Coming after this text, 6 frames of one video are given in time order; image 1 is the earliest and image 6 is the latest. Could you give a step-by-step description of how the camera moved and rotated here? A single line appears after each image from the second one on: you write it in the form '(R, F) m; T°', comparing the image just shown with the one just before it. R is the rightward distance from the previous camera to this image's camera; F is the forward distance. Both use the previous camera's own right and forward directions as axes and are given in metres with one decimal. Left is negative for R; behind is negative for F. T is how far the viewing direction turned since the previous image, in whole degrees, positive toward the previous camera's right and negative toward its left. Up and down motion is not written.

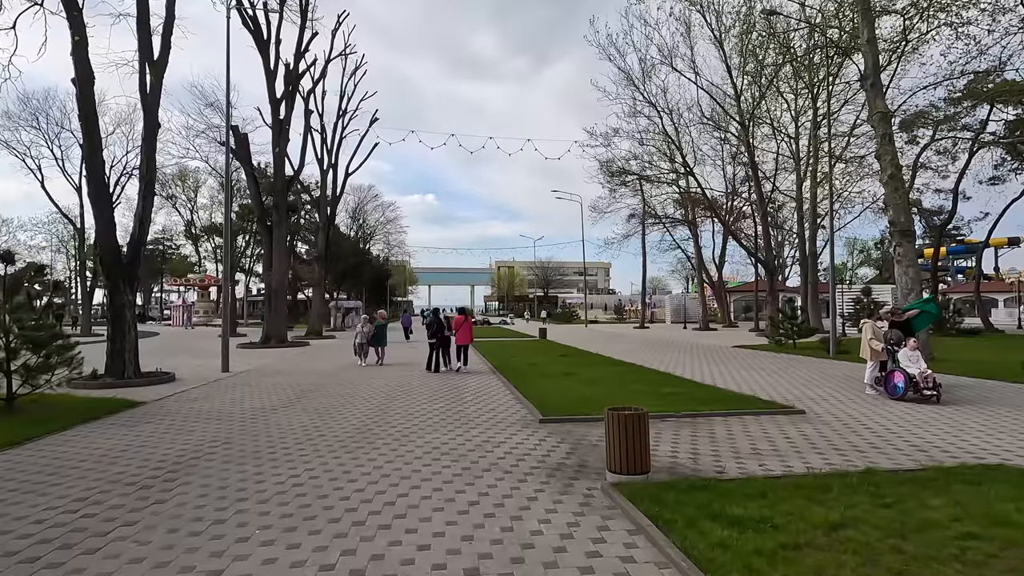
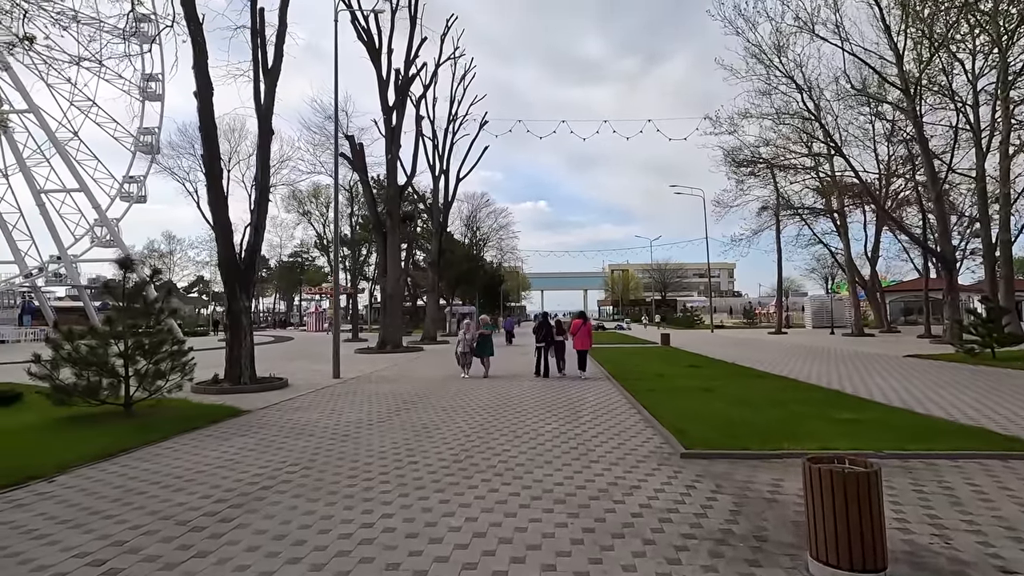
(-0.2, +1.7) m; -12°
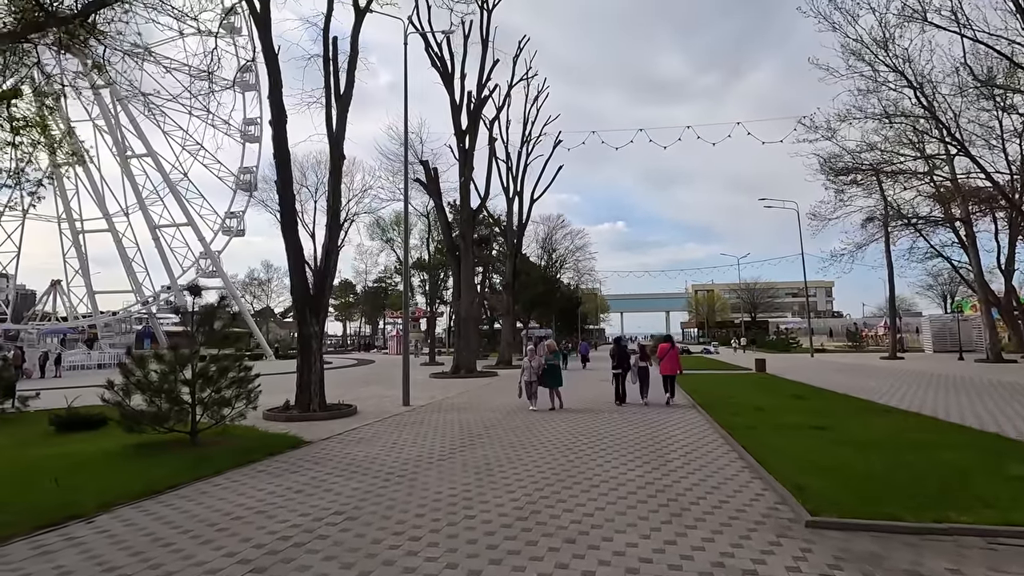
(+0.1, +1.1) m; -8°
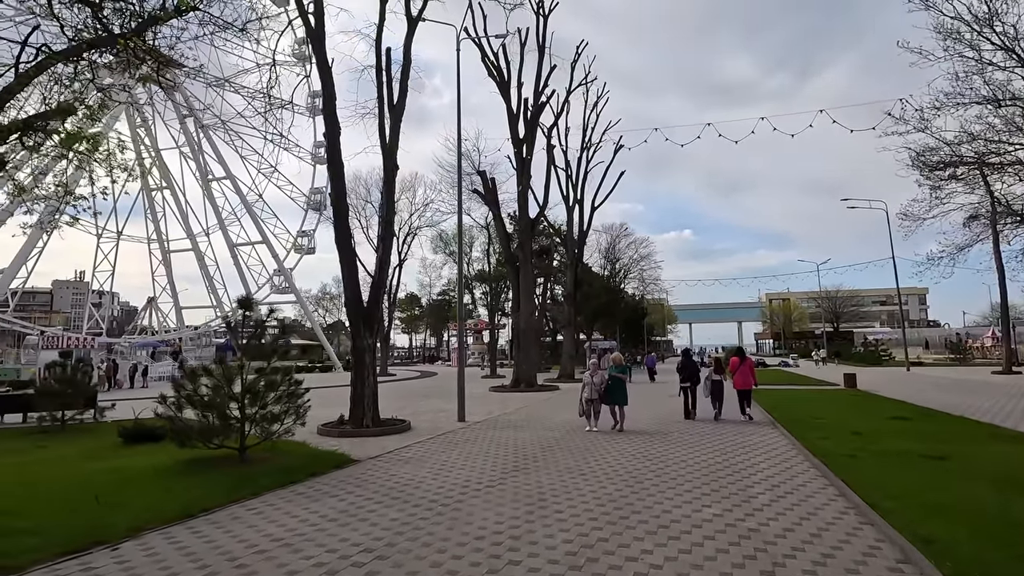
(+0.1, +0.8) m; -7°
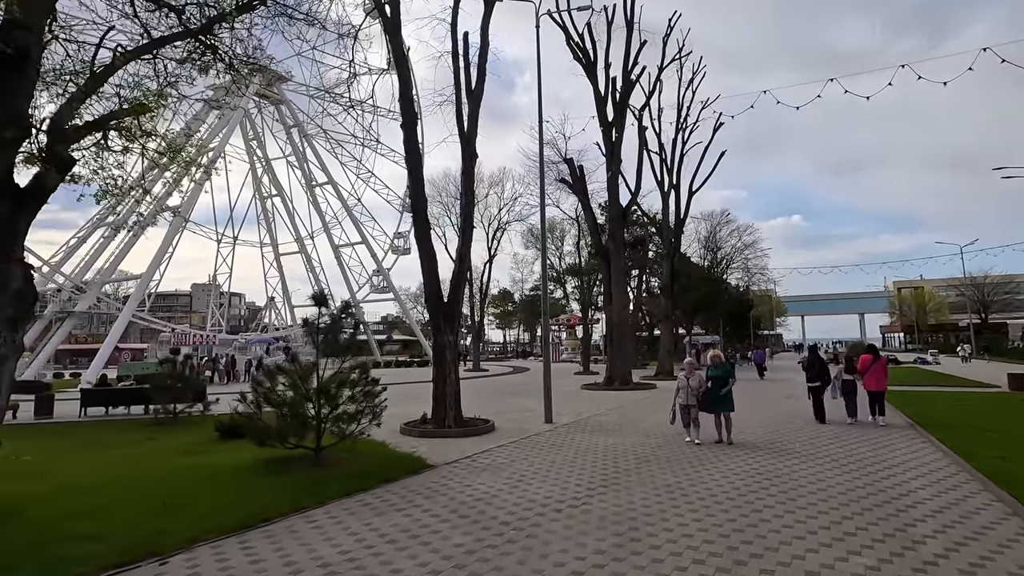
(+0.1, +1.1) m; -10°
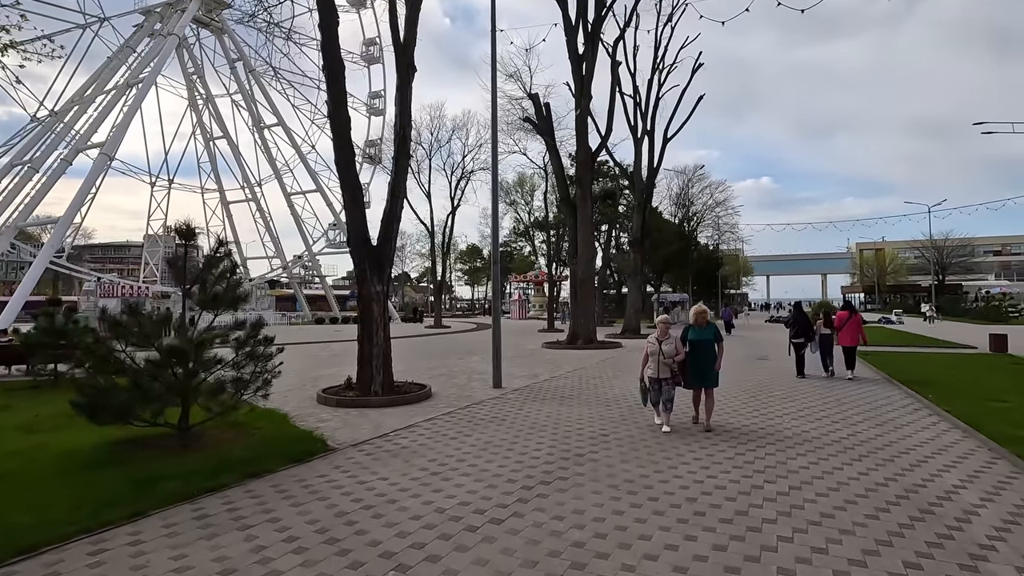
(+0.6, +2.2) m; +3°
